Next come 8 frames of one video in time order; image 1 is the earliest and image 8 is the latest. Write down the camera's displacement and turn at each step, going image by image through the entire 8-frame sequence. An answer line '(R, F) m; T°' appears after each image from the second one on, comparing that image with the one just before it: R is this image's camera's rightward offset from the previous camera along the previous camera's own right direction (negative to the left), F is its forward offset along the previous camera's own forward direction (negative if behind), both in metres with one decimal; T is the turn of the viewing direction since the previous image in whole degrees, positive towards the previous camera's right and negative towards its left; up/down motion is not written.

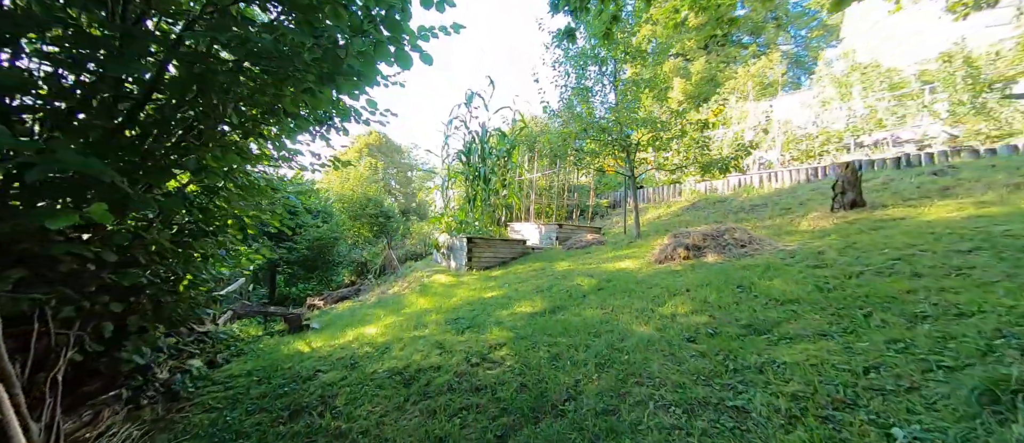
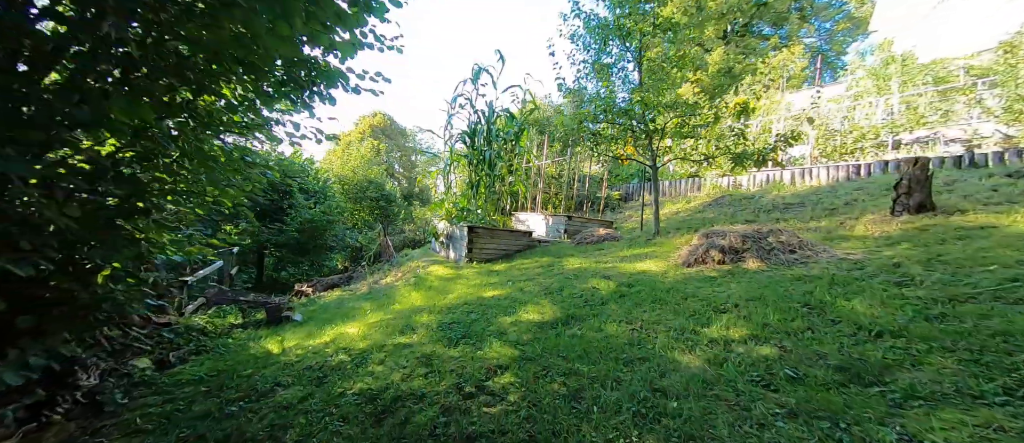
(0.0, +0.5) m; 0°
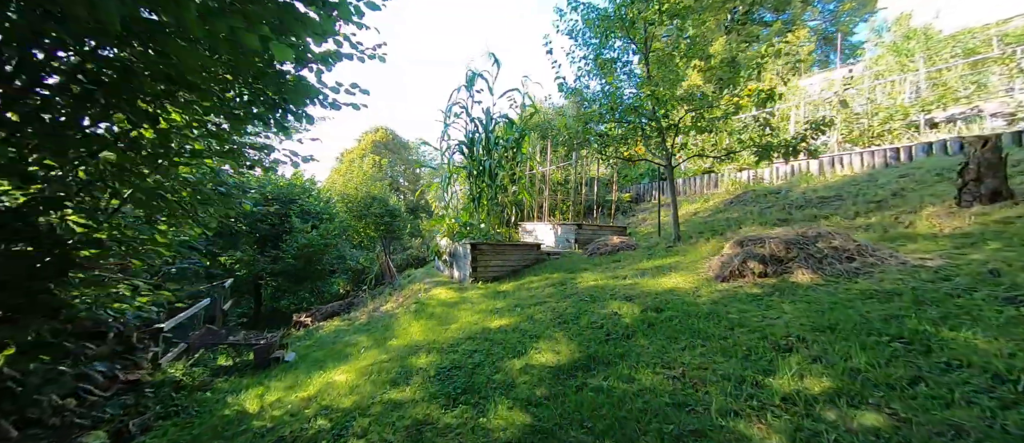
(0.0, +0.4) m; -1°
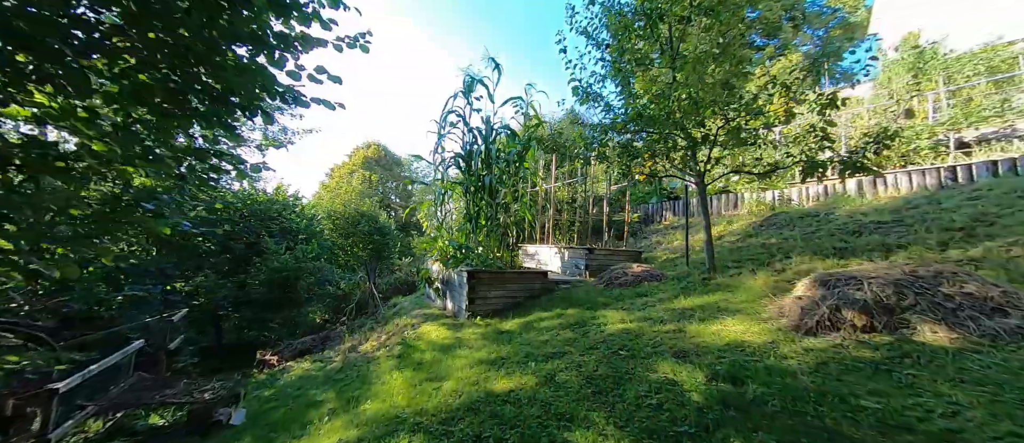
(-0.1, +0.6) m; +1°
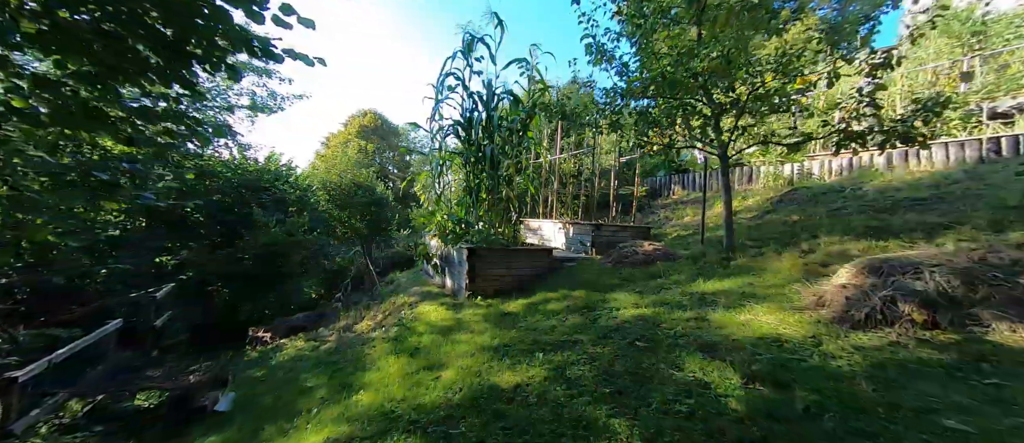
(0.0, +0.3) m; 0°
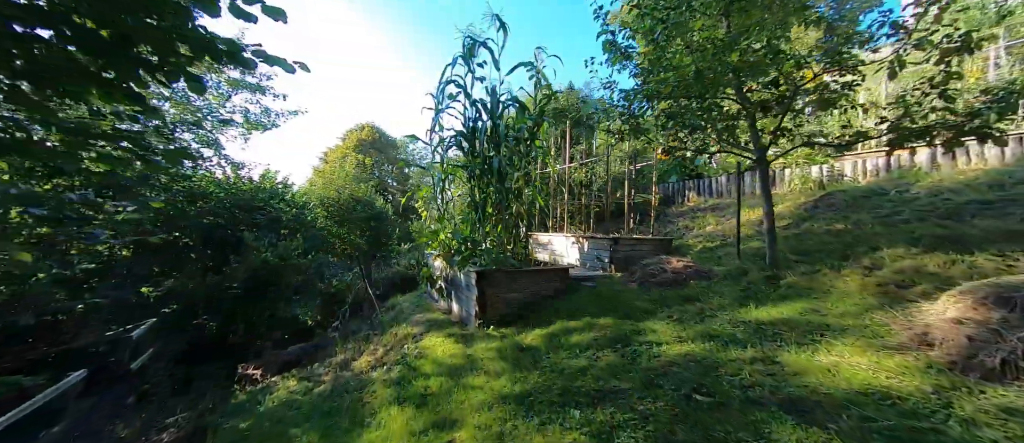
(-0.1, +0.4) m; 0°
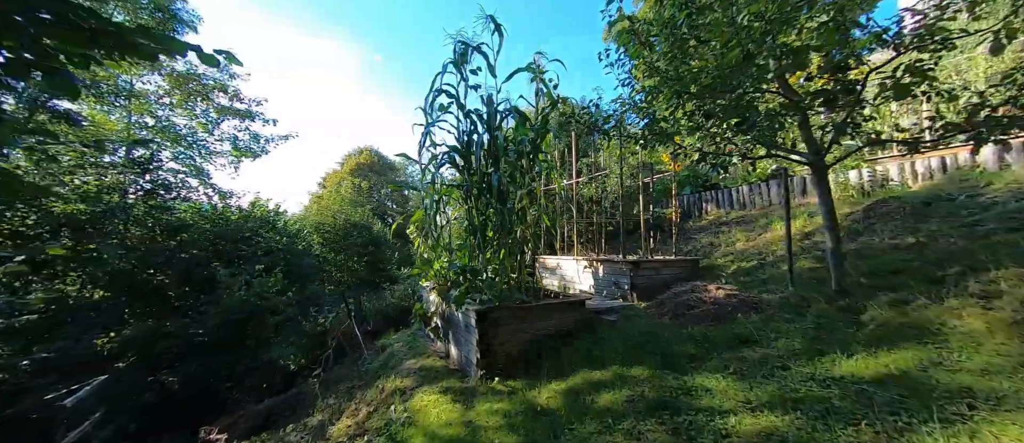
(0.0, +0.5) m; 0°
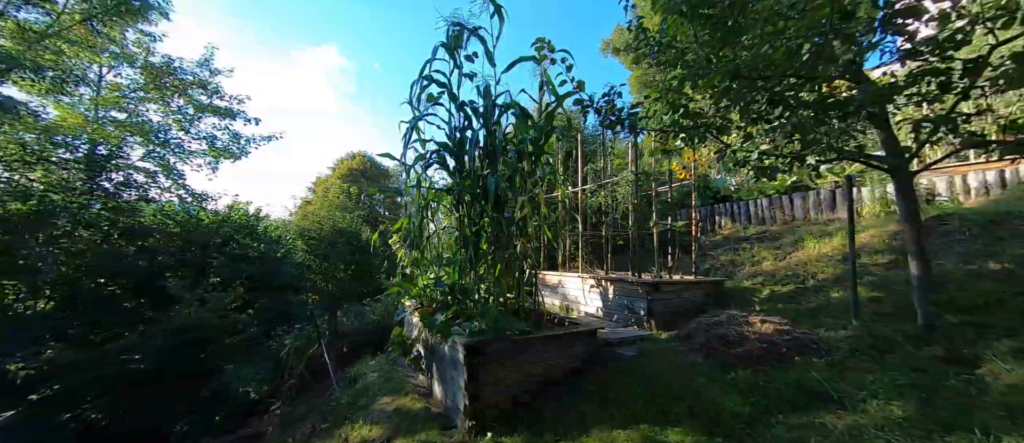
(0.0, +0.5) m; +1°
